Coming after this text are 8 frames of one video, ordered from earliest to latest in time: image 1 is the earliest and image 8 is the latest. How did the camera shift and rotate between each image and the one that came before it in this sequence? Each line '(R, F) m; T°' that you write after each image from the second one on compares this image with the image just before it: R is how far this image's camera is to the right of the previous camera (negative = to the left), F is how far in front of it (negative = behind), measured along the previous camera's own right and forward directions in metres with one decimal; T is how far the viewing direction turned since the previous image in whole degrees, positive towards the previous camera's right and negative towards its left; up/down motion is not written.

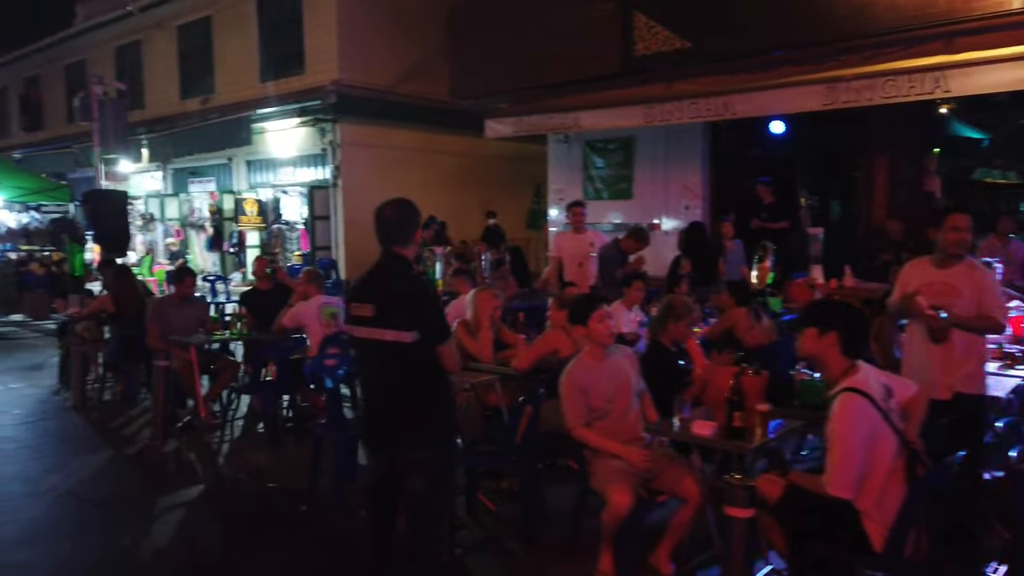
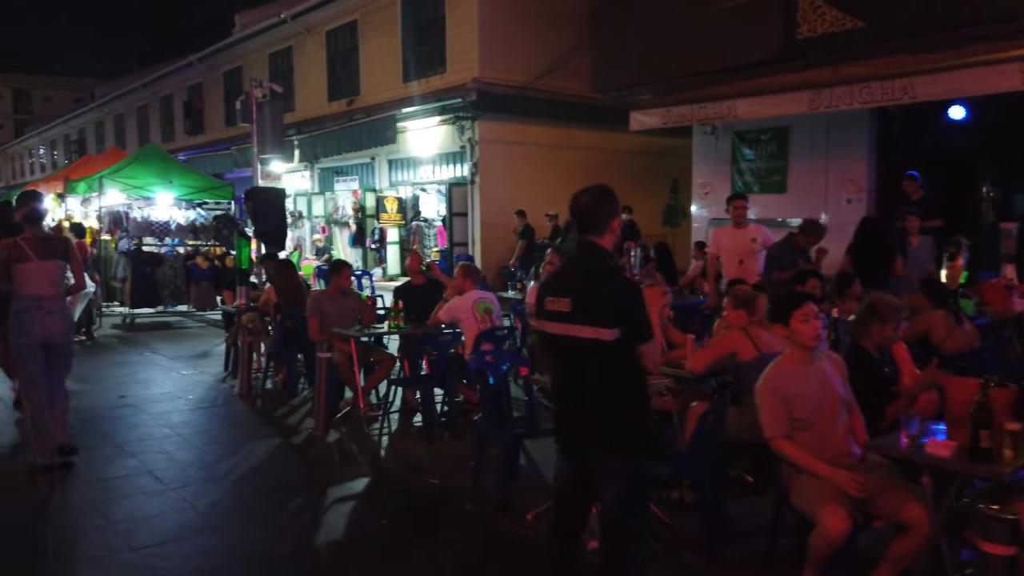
(-0.3, +0.2) m; -9°
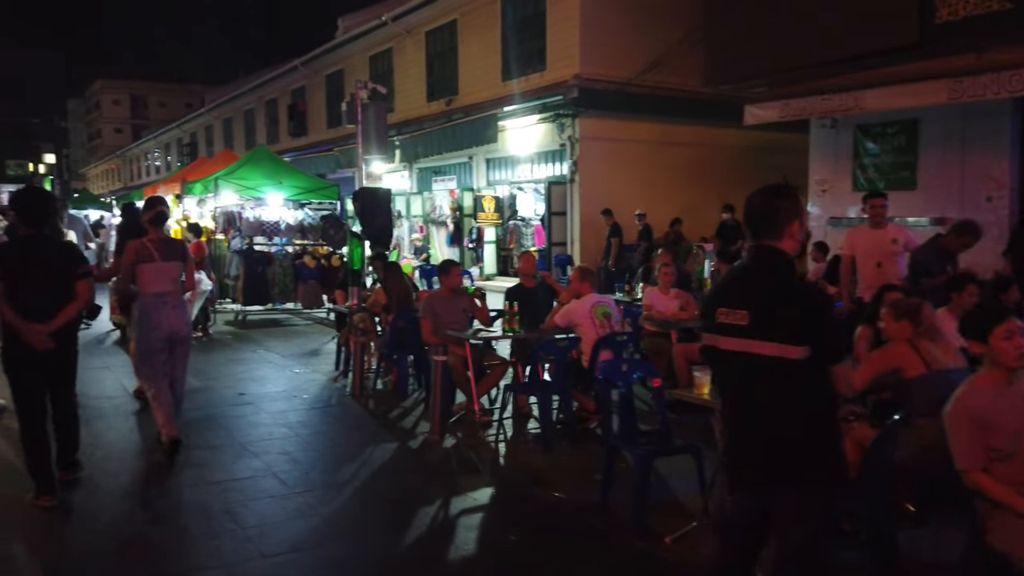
(-0.3, +0.2) m; -7°
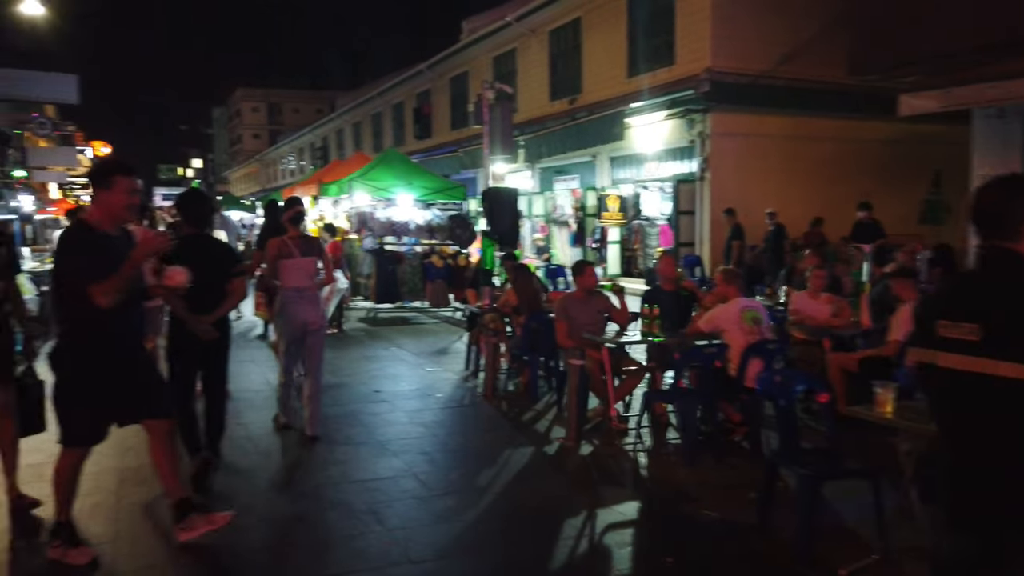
(-0.2, +0.2) m; -9°
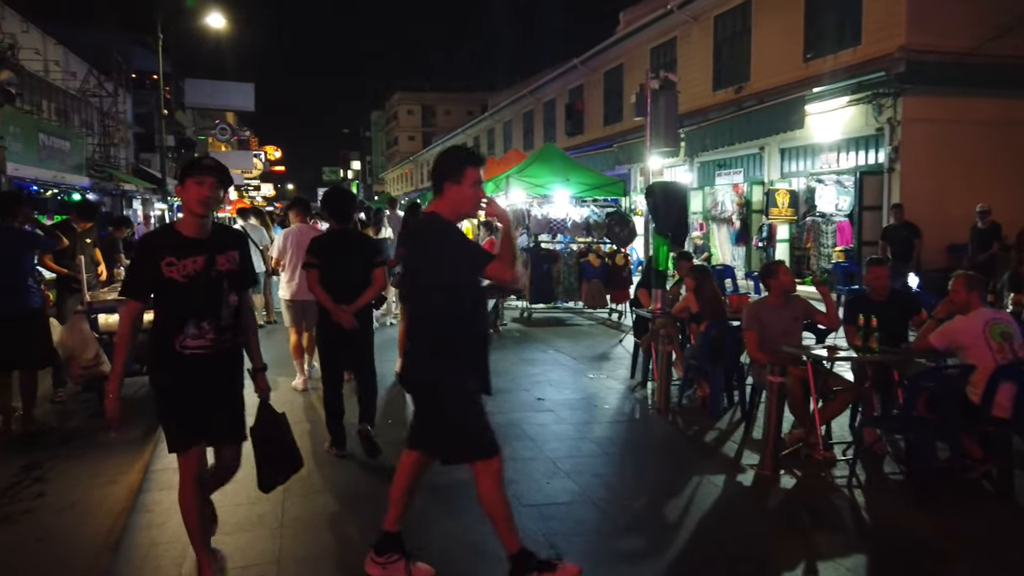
(-0.3, +0.6) m; -11°
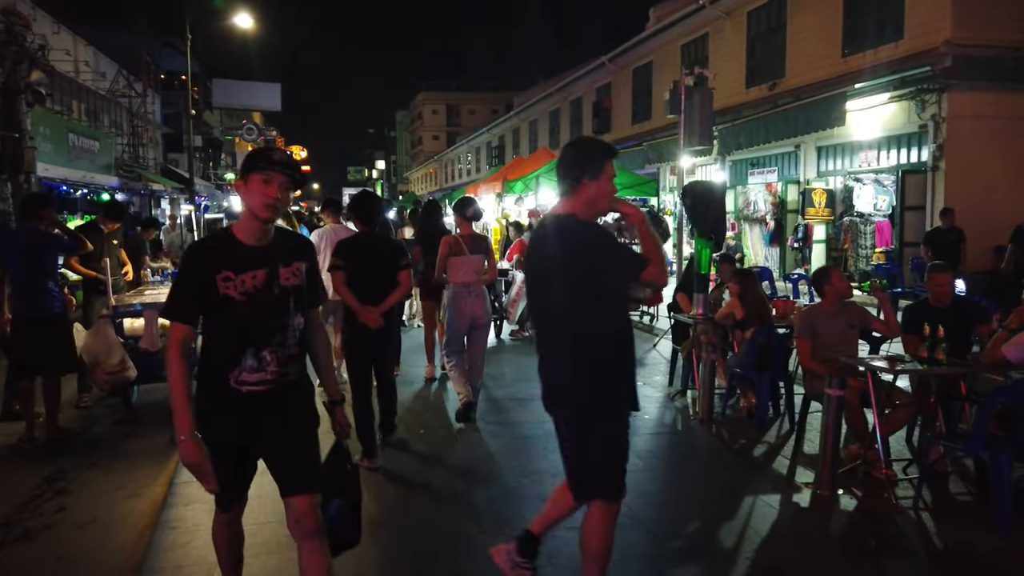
(-0.1, +0.3) m; -2°
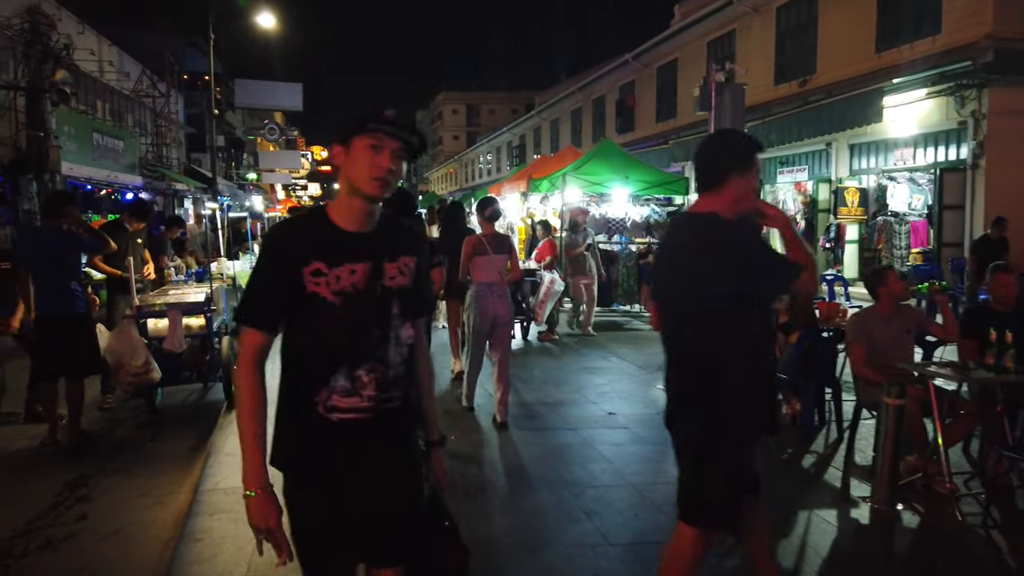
(-0.1, +0.2) m; -1°
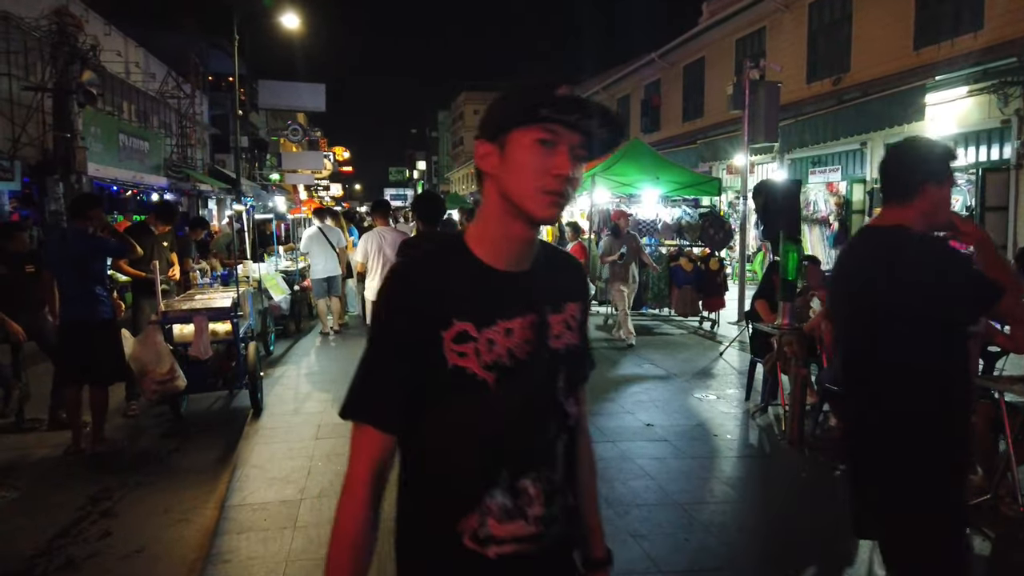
(-0.1, +0.2) m; -2°
